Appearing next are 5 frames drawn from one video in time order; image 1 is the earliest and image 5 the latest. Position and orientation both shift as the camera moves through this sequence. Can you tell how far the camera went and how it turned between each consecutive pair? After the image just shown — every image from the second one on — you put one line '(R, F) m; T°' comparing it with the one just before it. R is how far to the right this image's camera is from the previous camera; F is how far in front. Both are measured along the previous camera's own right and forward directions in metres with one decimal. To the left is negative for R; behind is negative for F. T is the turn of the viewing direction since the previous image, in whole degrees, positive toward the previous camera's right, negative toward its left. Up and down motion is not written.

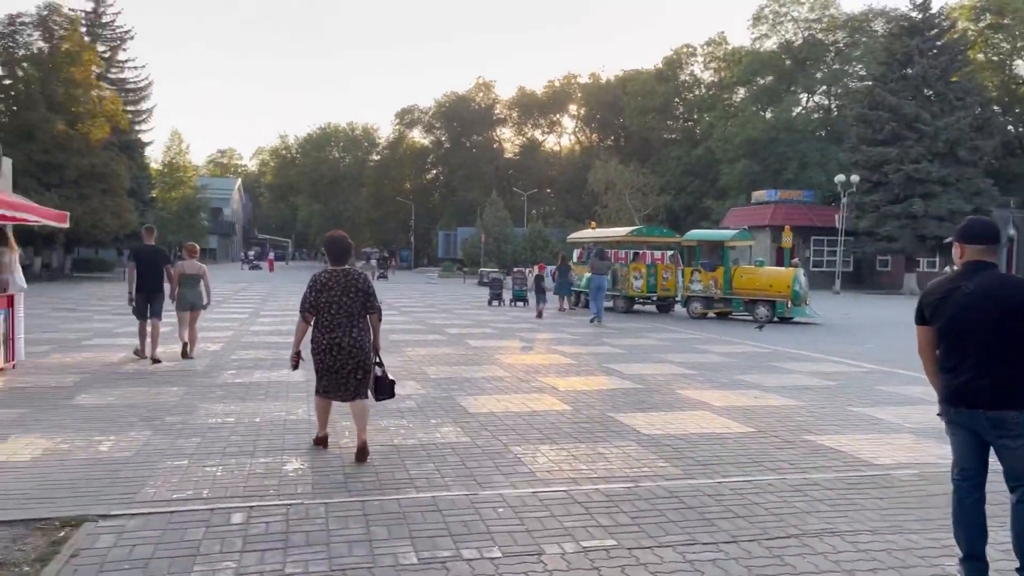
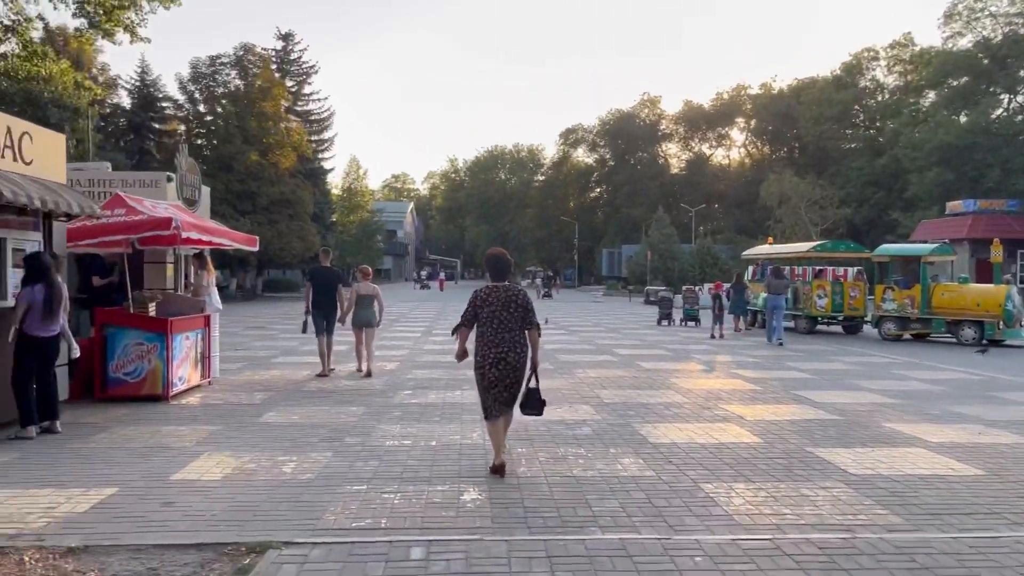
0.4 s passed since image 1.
(-0.2, +0.4) m; -11°
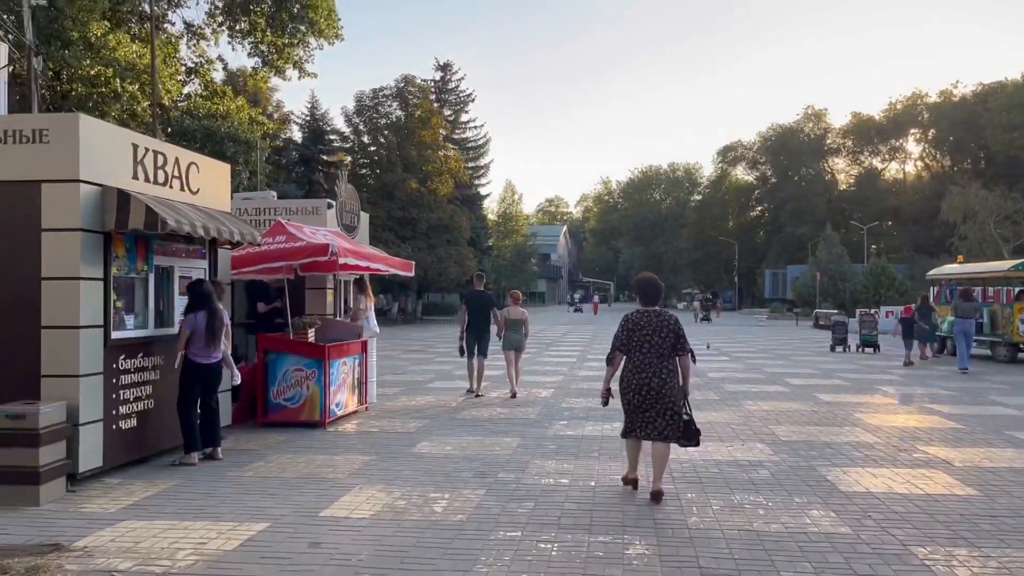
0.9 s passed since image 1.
(-0.1, +0.6) m; -10°
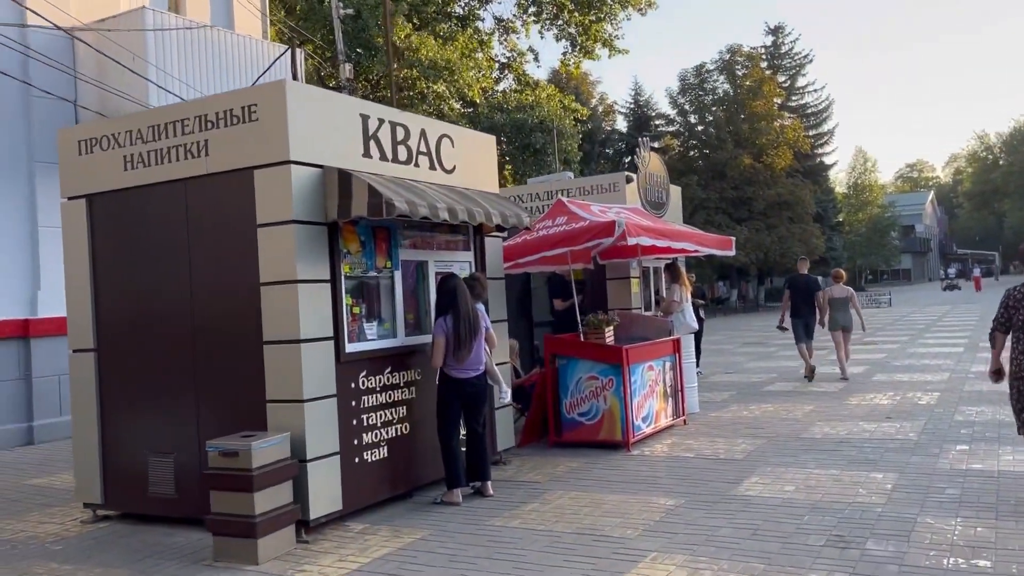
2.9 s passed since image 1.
(0.0, +2.2) m; -23°
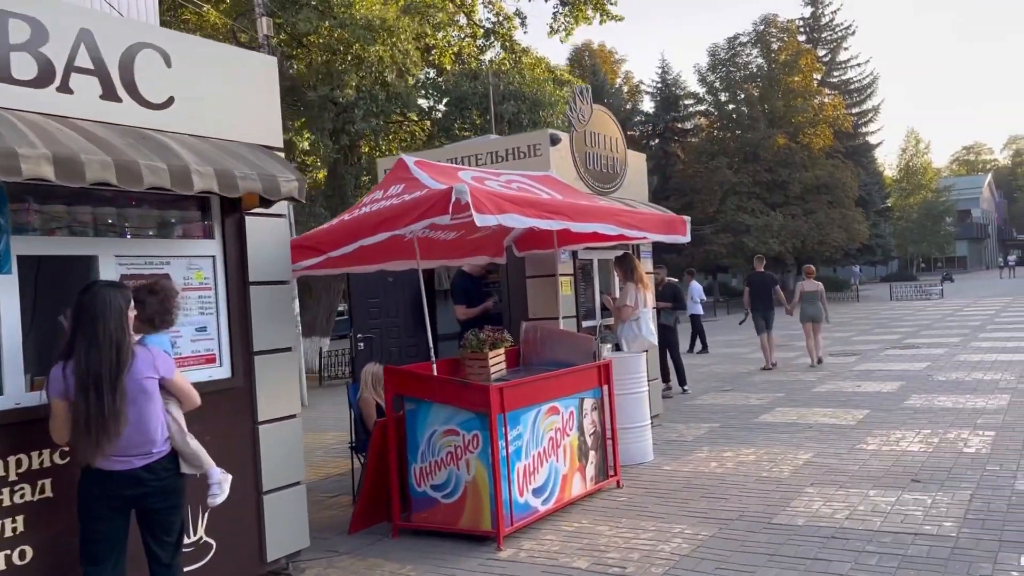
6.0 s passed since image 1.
(+1.5, +3.0) m; -3°
